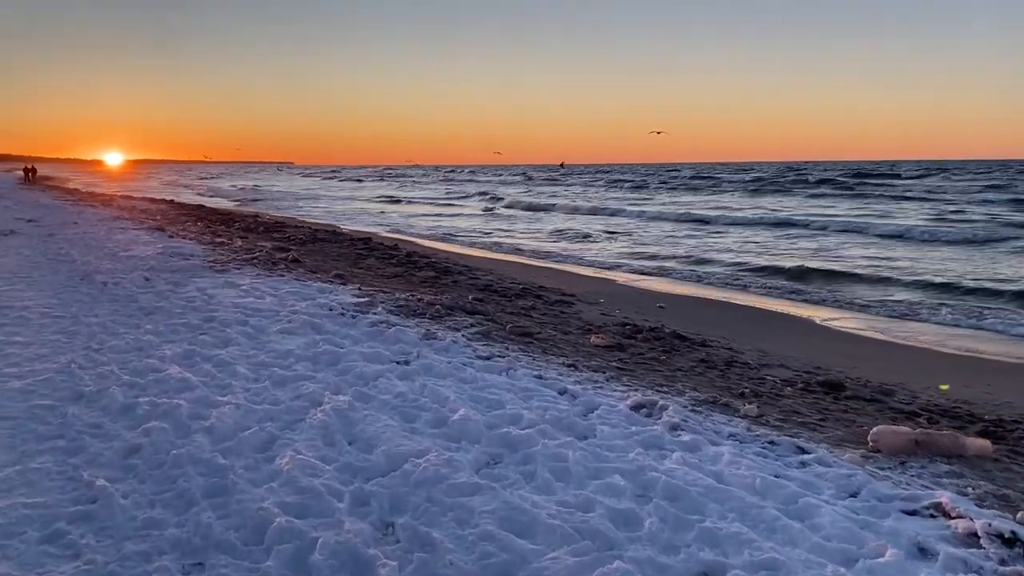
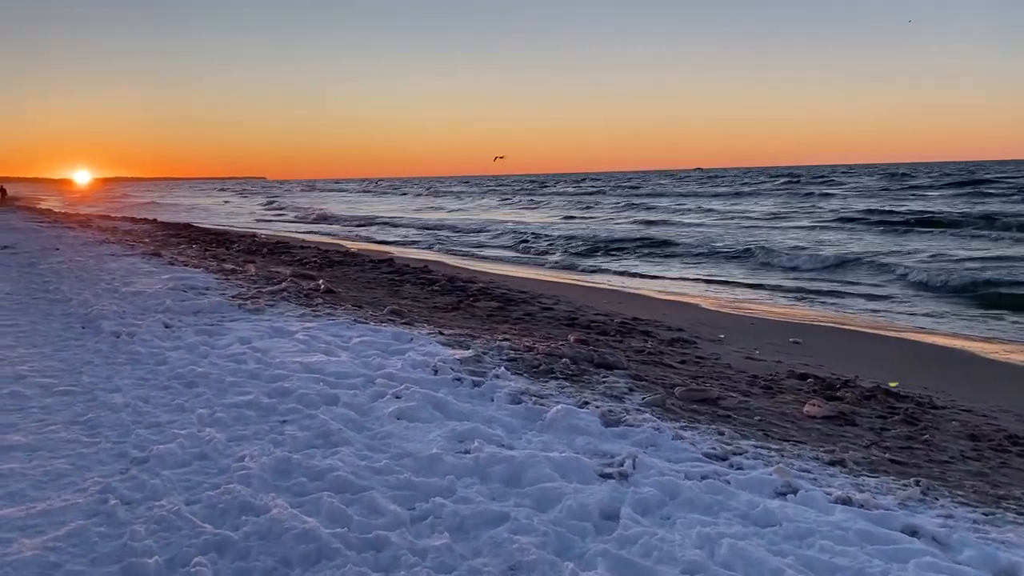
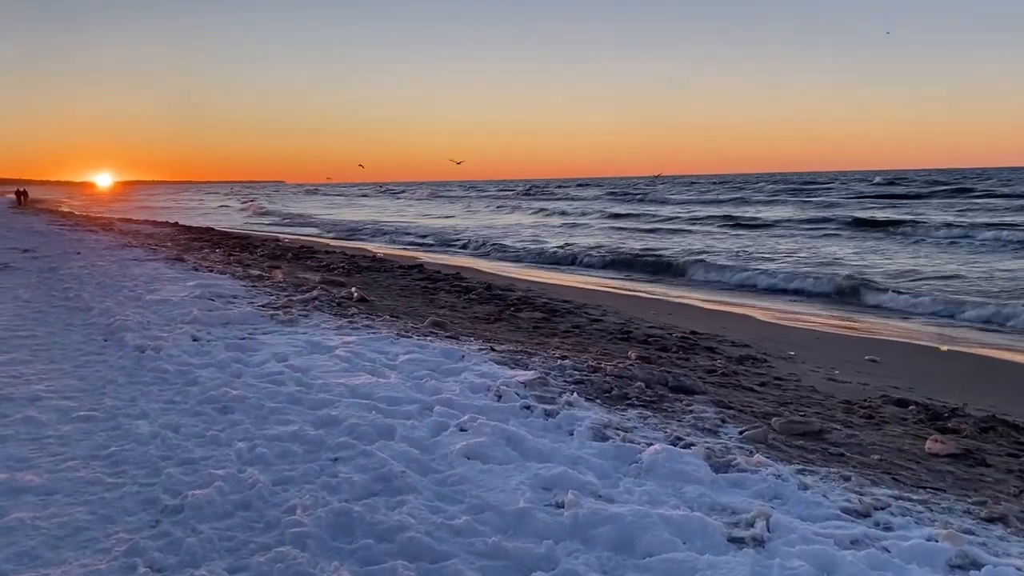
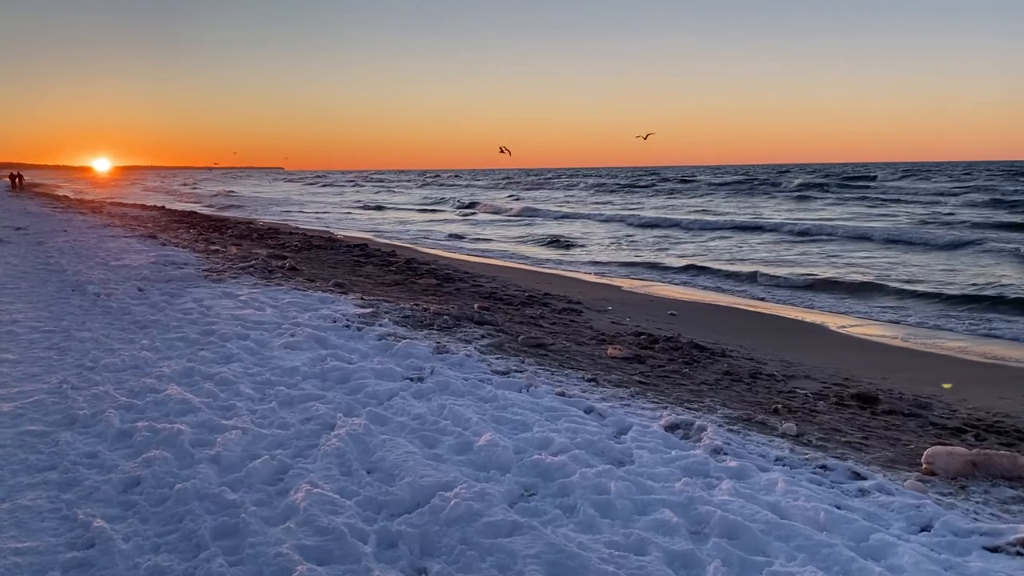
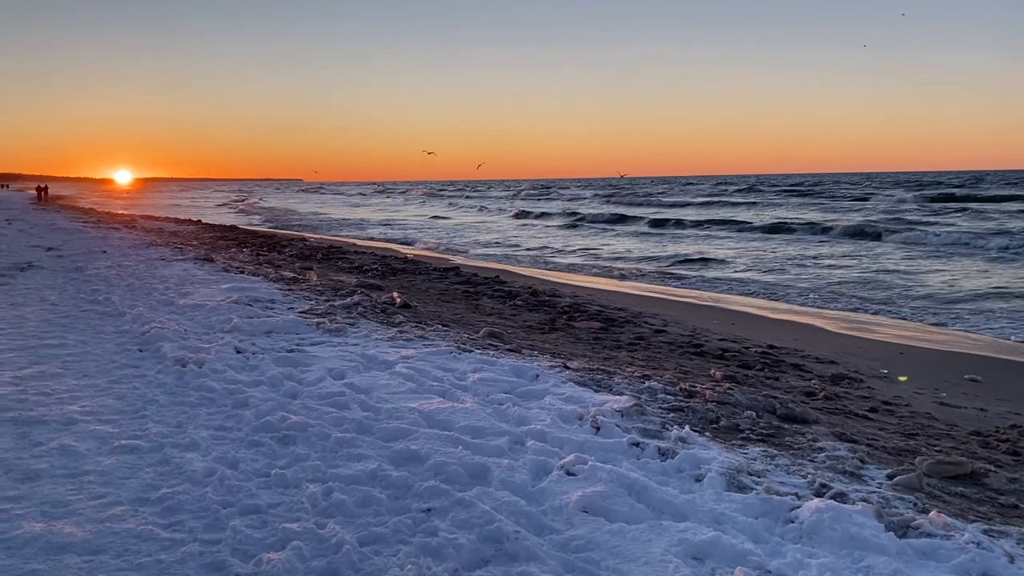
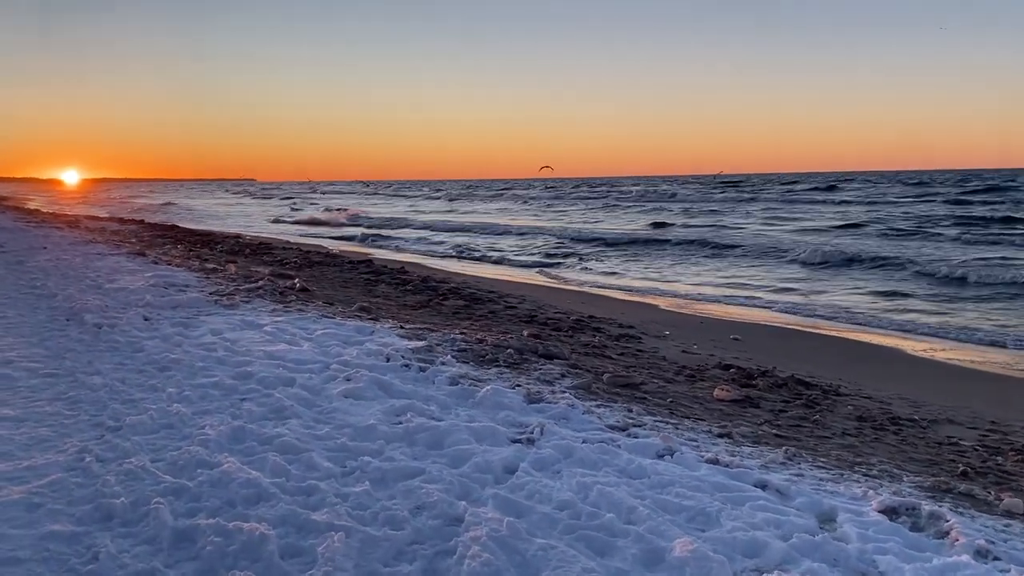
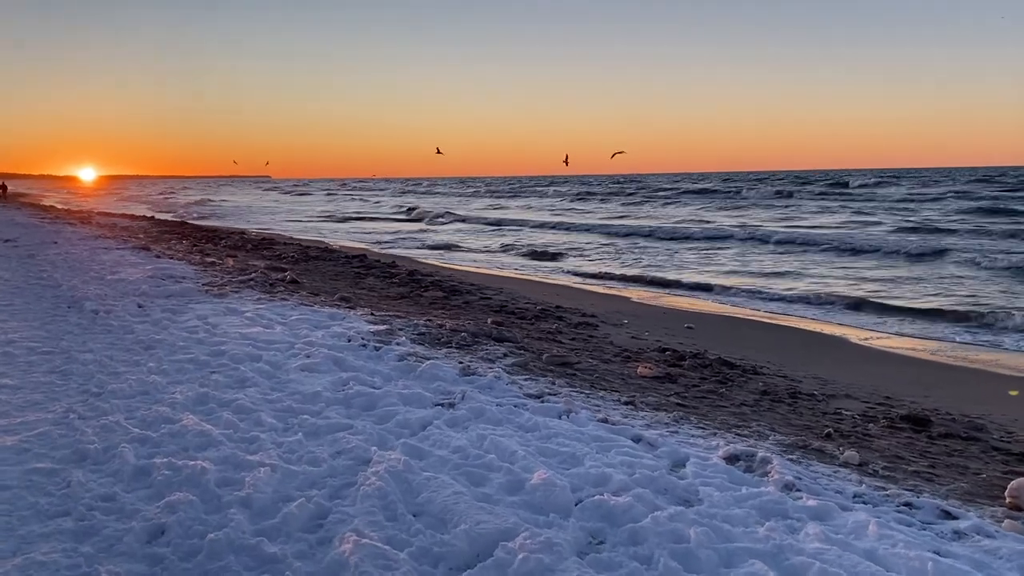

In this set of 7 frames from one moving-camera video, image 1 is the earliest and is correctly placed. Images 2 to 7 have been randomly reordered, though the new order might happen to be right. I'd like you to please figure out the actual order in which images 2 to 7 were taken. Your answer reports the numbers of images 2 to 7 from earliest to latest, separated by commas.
4, 7, 6, 2, 3, 5
